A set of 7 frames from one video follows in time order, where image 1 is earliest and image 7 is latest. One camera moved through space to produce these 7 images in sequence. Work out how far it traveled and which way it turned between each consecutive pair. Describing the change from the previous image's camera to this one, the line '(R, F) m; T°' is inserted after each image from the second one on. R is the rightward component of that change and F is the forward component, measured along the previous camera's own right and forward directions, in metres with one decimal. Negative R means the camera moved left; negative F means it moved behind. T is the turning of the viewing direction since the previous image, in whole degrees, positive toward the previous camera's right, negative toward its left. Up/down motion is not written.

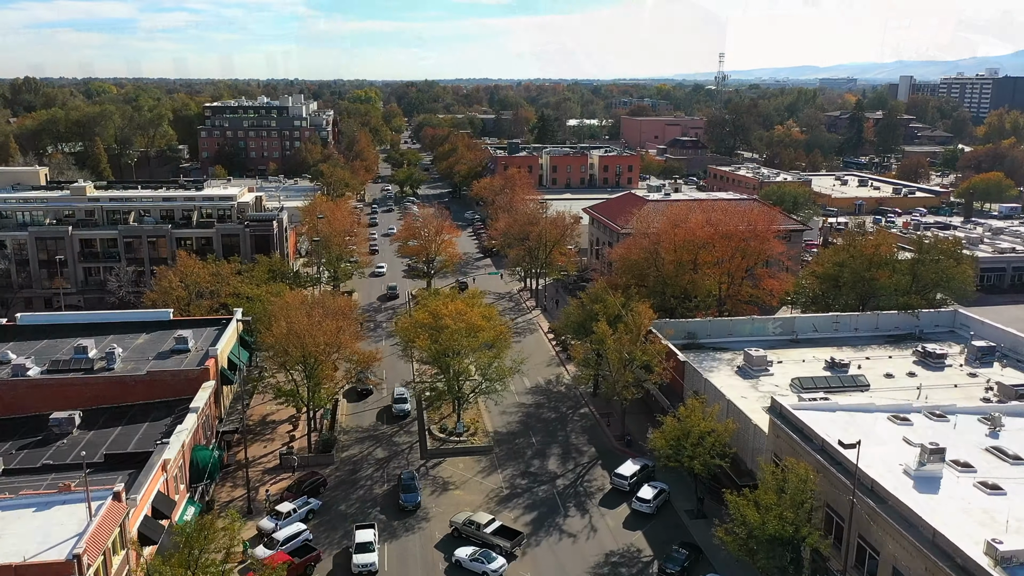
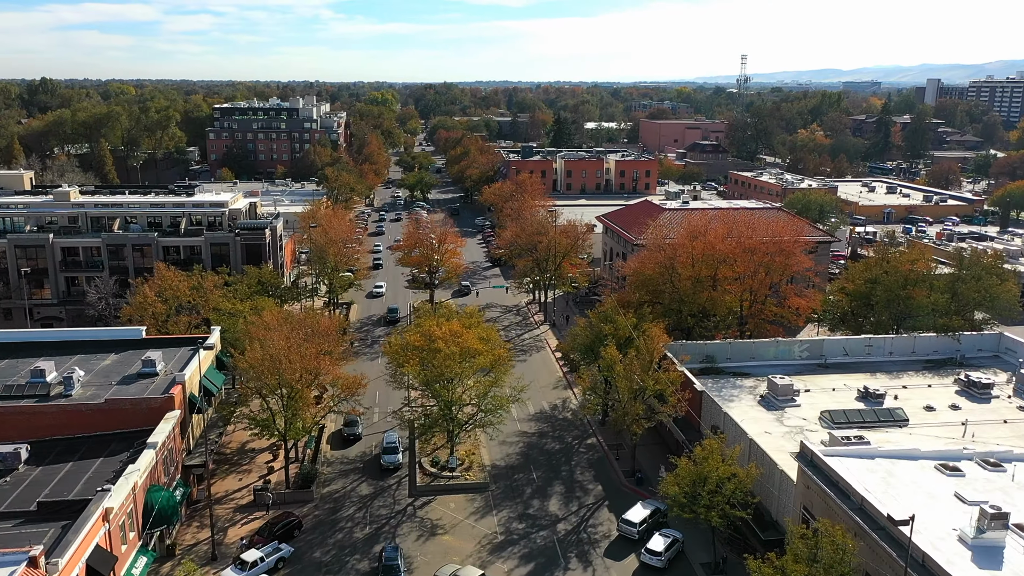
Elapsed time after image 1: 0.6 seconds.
(+0.9, +4.0) m; -1°
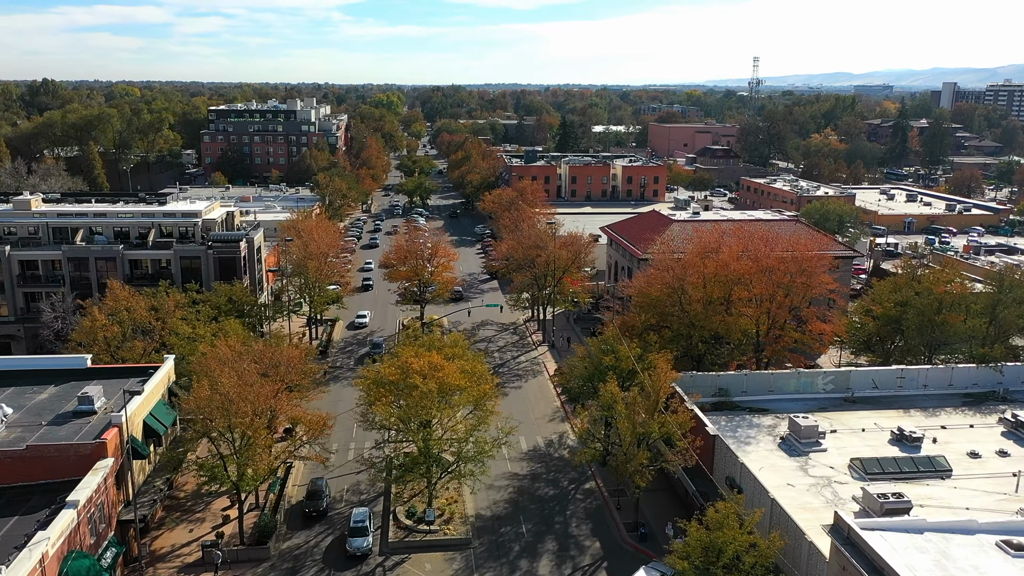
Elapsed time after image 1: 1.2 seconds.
(+0.9, +4.8) m; -1°
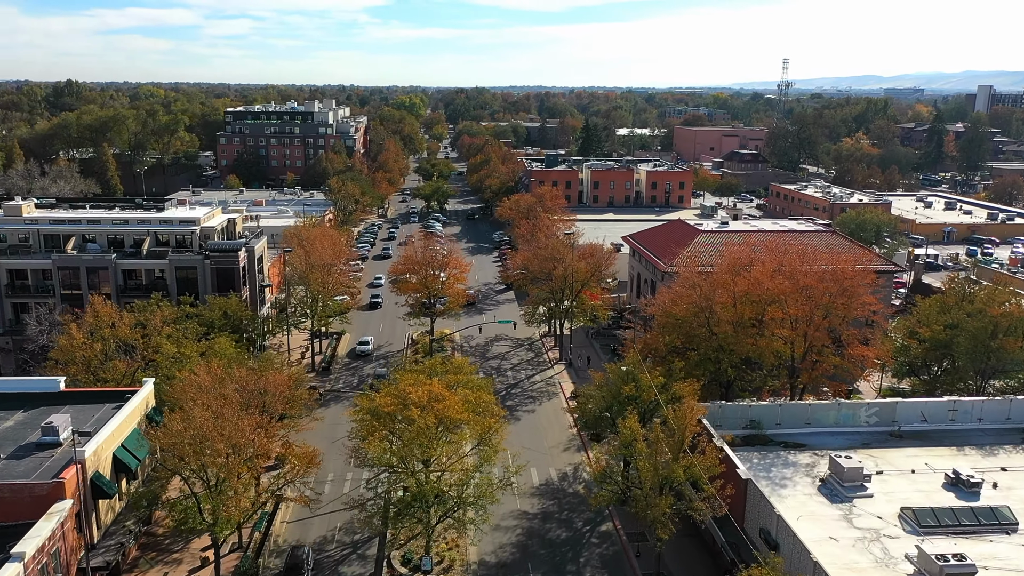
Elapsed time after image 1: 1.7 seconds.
(+0.5, +3.6) m; -2°
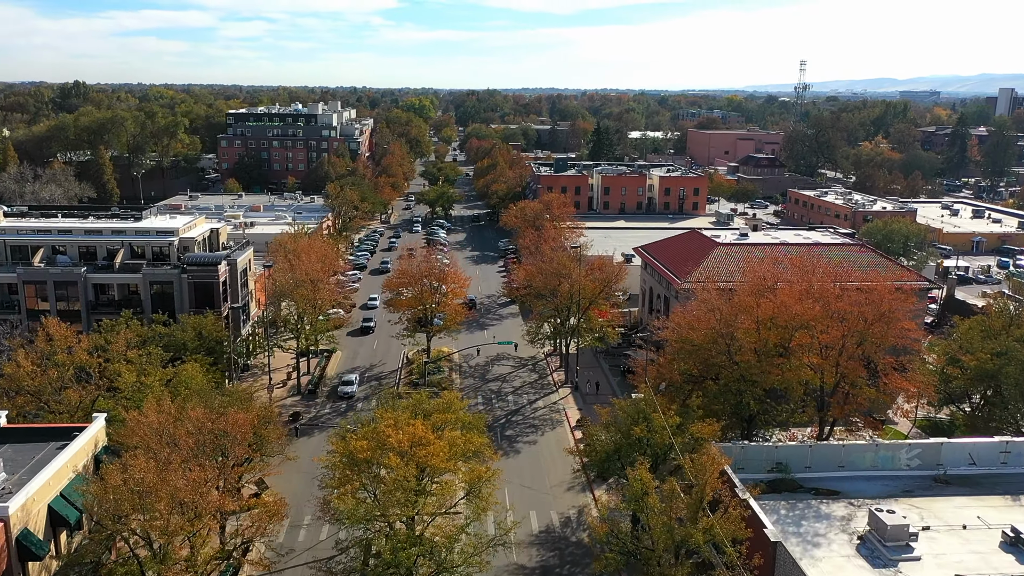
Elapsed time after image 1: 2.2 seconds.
(+0.6, +4.1) m; -1°
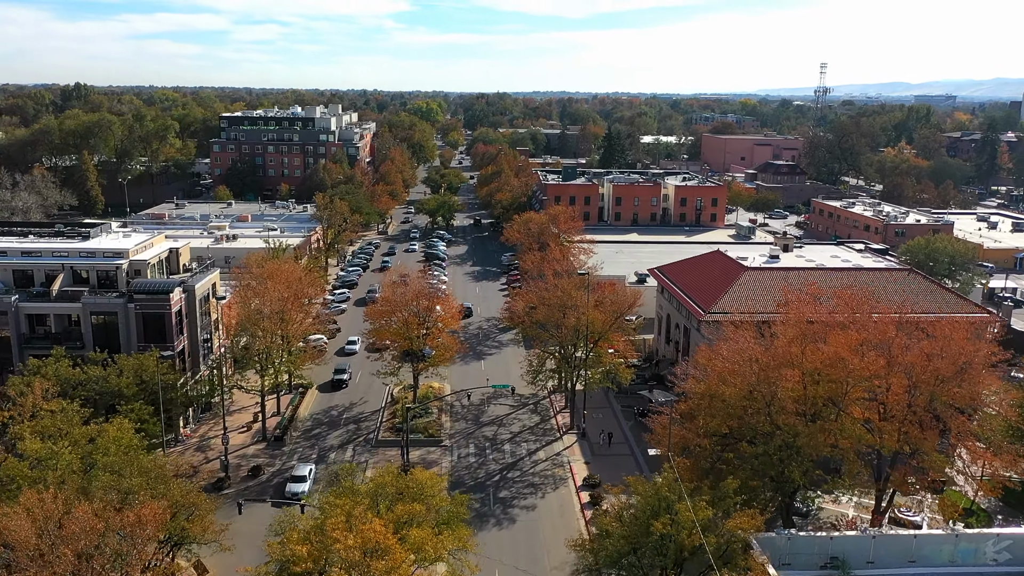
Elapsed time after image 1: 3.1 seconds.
(+0.7, +6.7) m; -1°
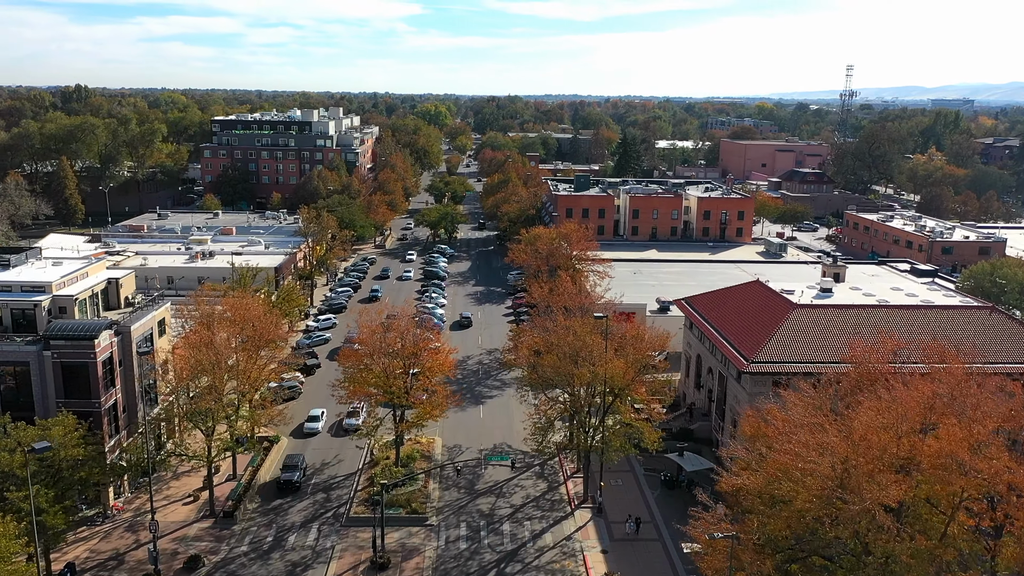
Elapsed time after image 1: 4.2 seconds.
(+0.4, +7.9) m; -1°
